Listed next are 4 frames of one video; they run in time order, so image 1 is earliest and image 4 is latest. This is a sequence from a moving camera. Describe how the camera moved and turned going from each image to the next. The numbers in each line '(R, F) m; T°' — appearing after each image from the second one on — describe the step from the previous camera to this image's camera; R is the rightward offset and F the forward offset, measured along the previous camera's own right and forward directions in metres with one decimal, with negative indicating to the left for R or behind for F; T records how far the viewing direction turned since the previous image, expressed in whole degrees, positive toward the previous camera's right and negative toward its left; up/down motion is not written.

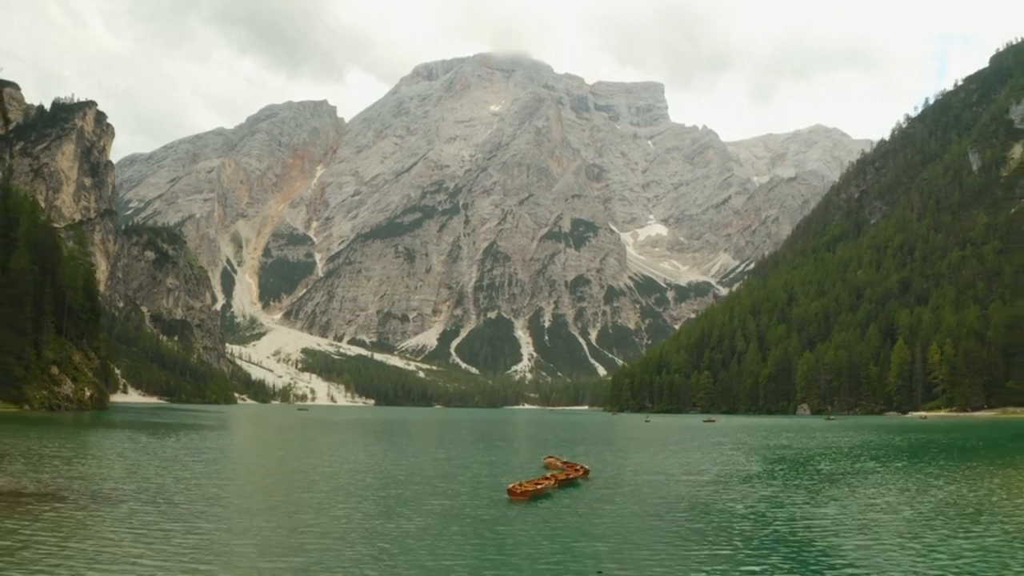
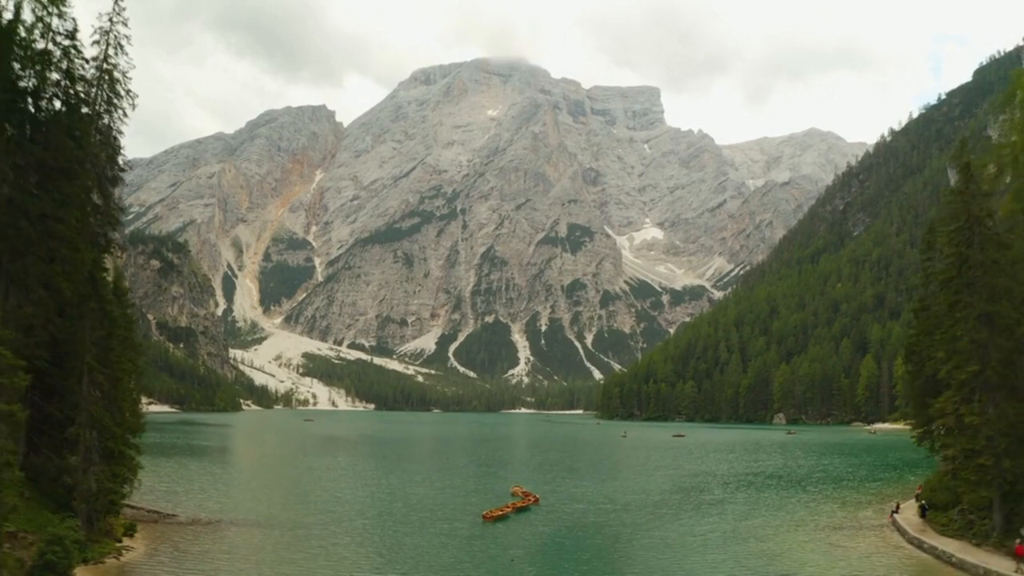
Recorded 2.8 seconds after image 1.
(+1.4, -14.8) m; 0°
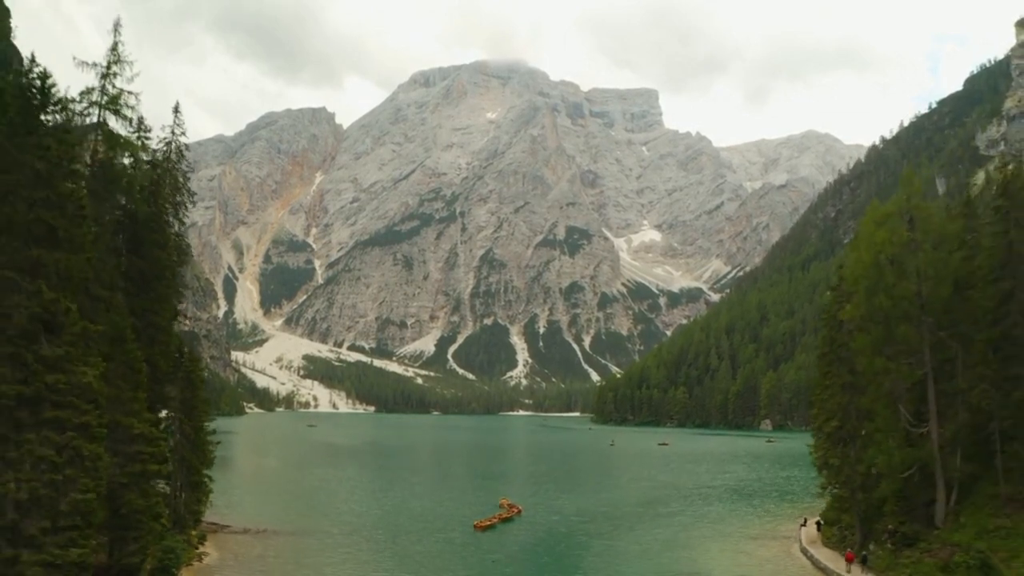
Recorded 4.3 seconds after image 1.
(+0.8, -9.3) m; 0°
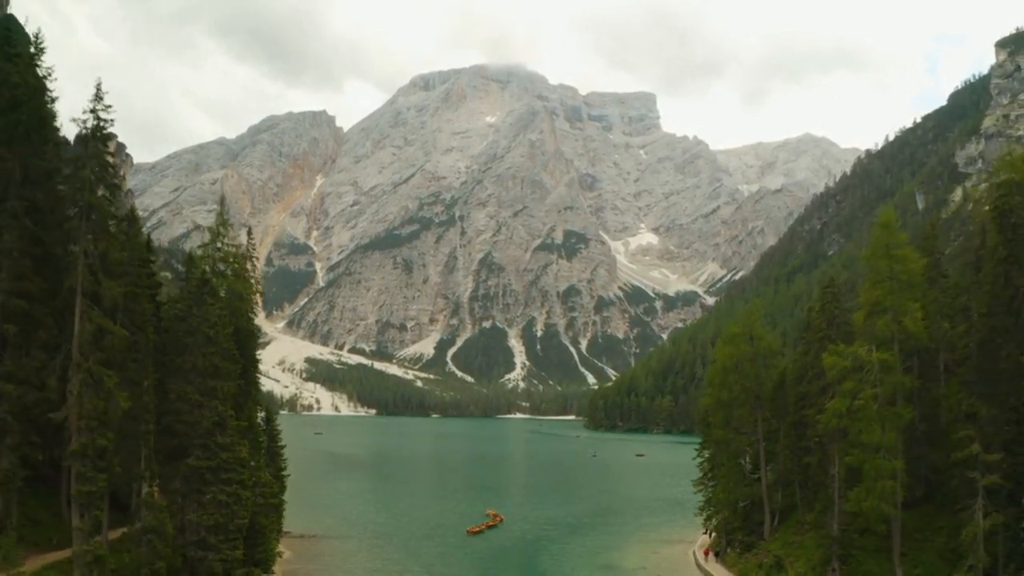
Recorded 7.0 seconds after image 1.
(+1.3, -17.4) m; 0°
